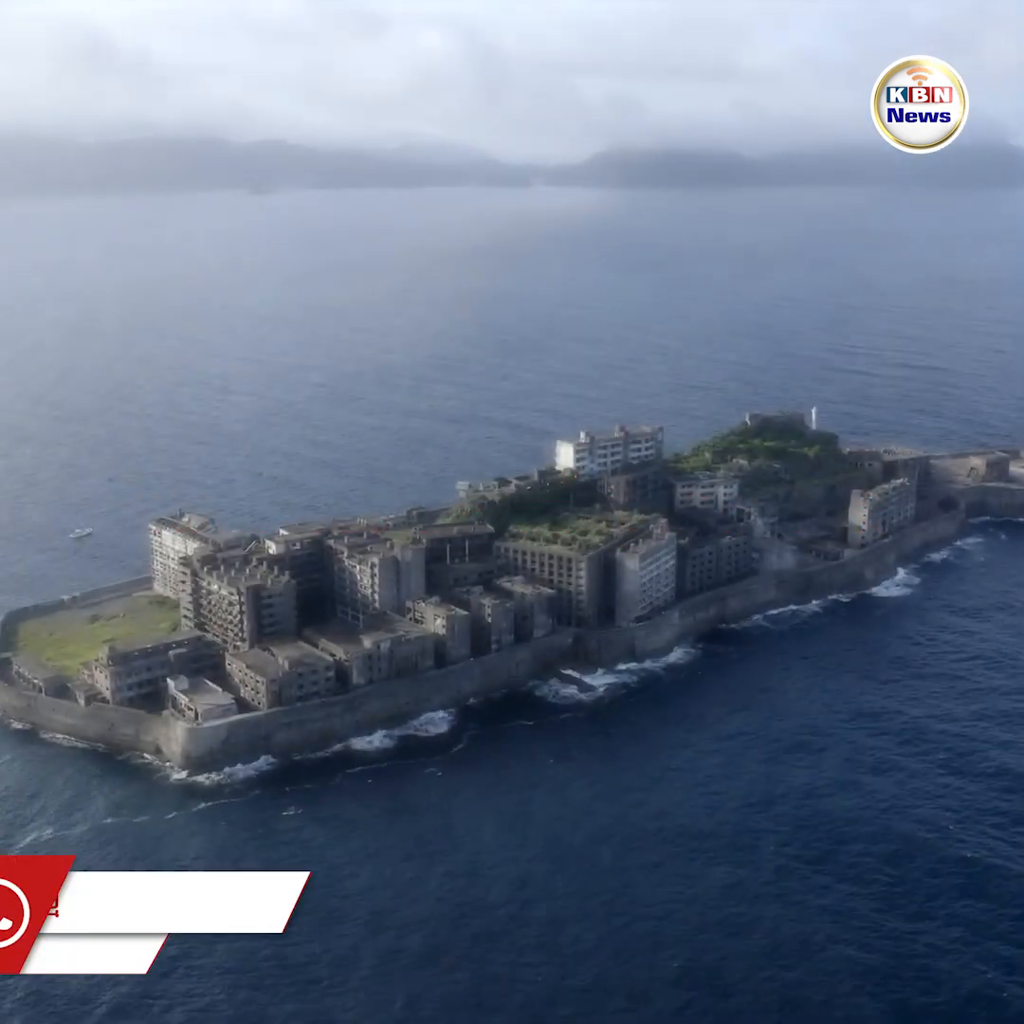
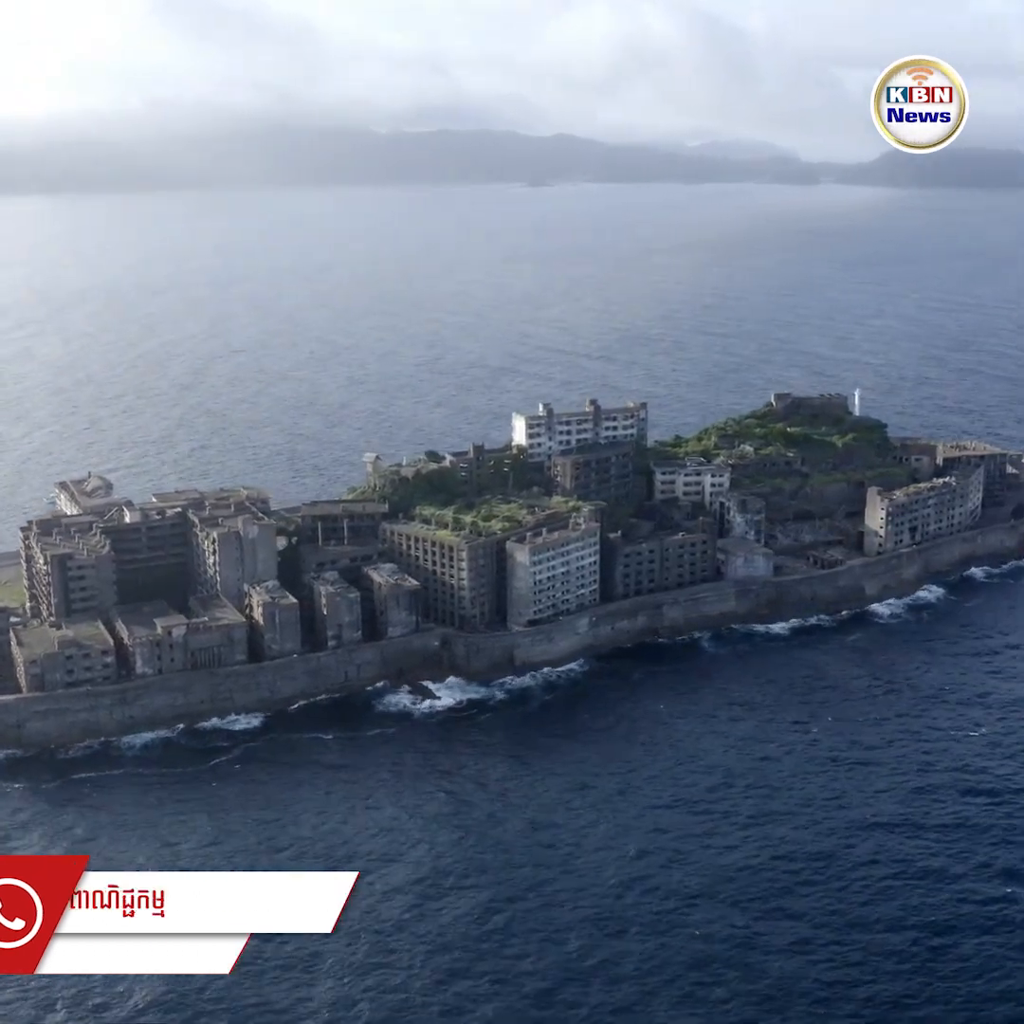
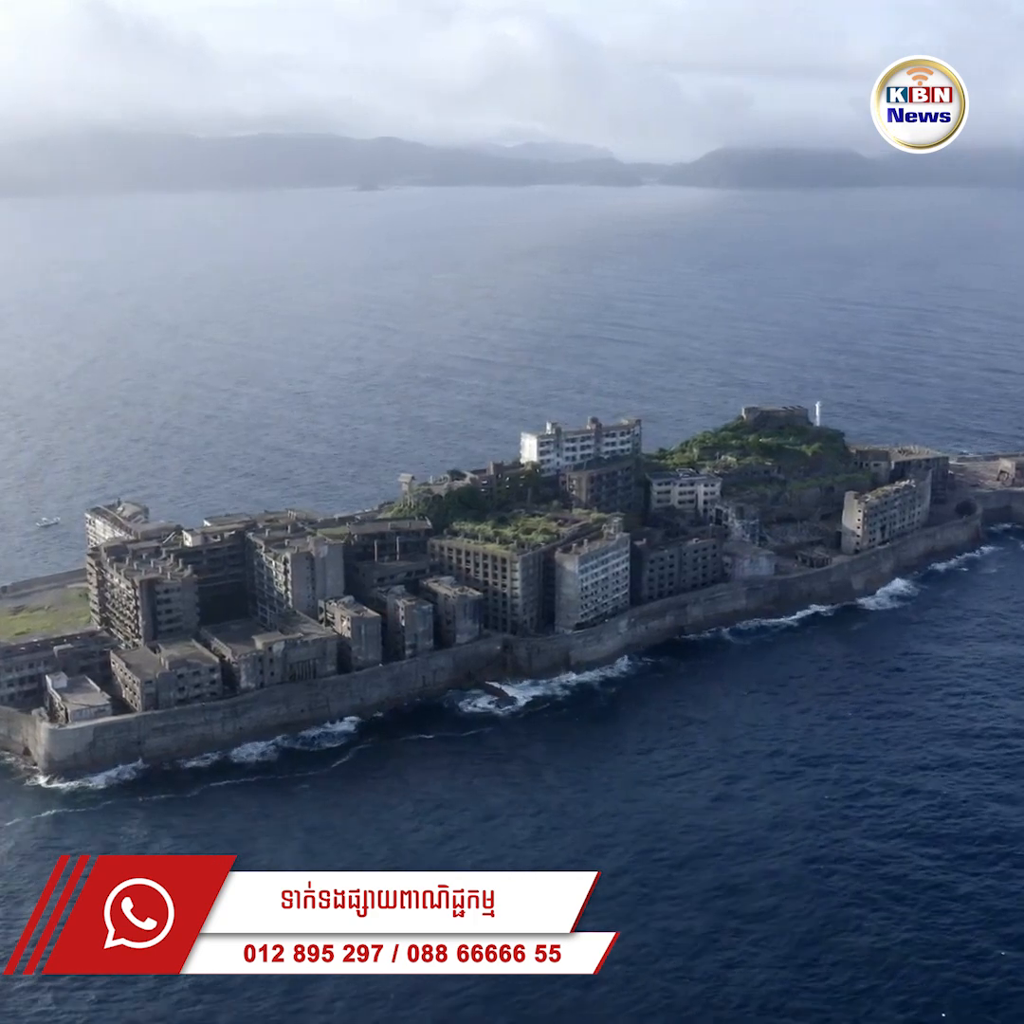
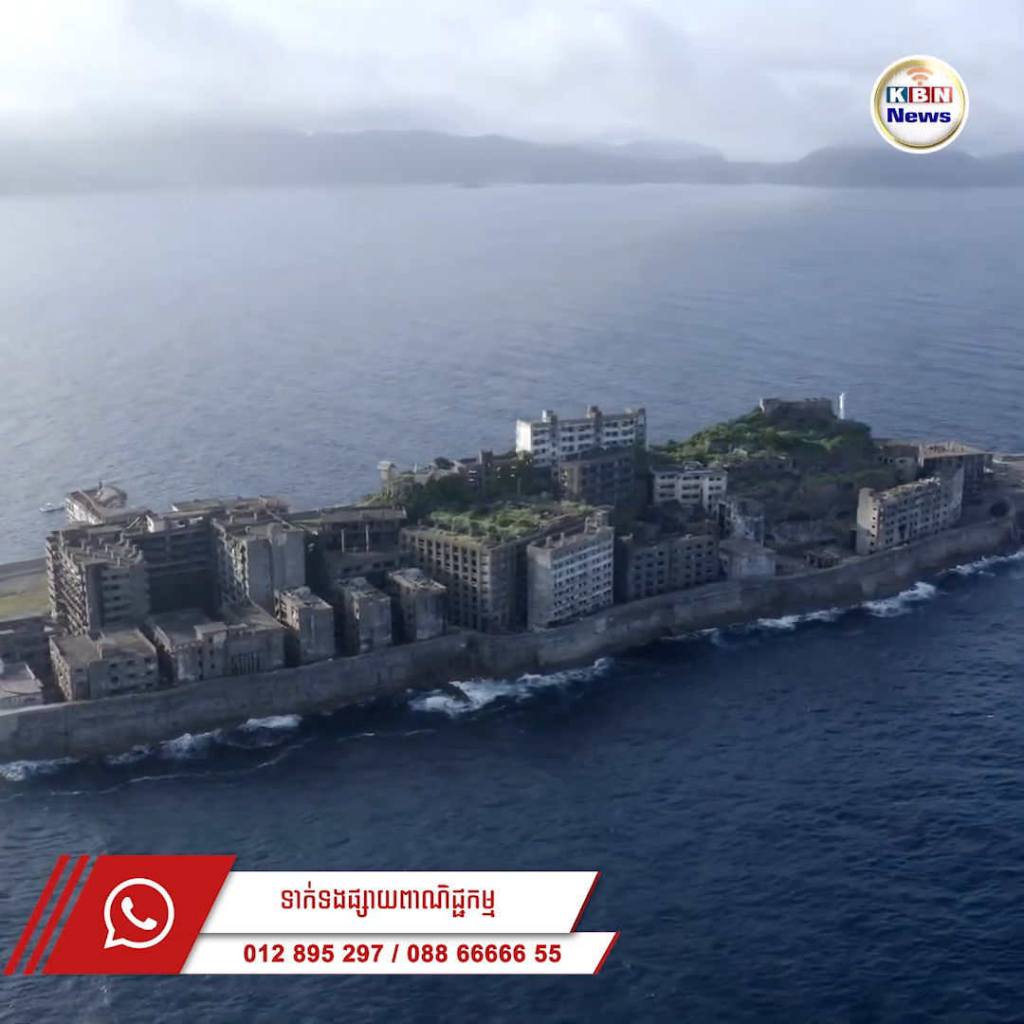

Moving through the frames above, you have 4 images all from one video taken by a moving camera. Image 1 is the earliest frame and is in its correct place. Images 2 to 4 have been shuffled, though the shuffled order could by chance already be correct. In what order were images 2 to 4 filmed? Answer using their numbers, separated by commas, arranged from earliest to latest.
3, 4, 2
